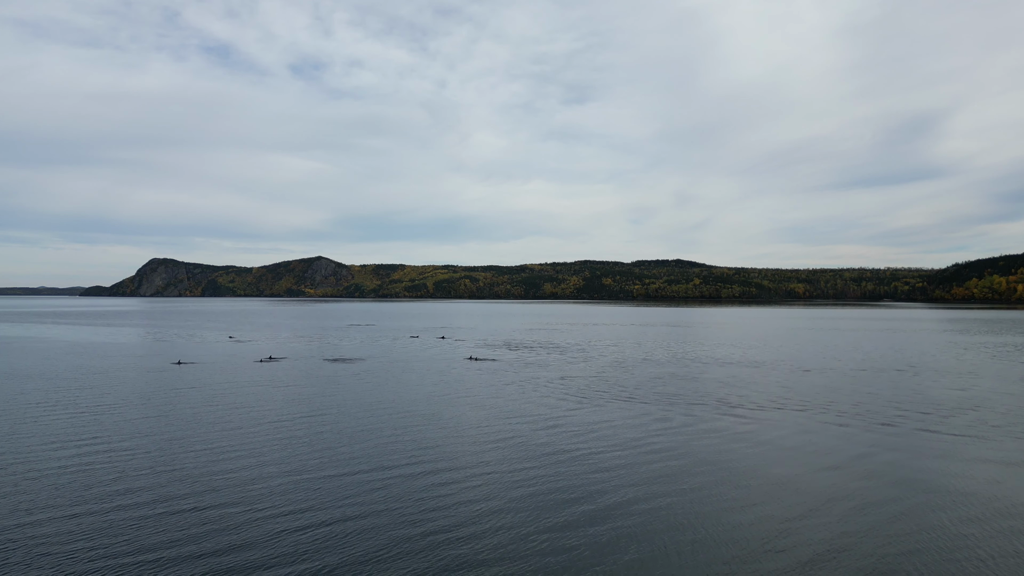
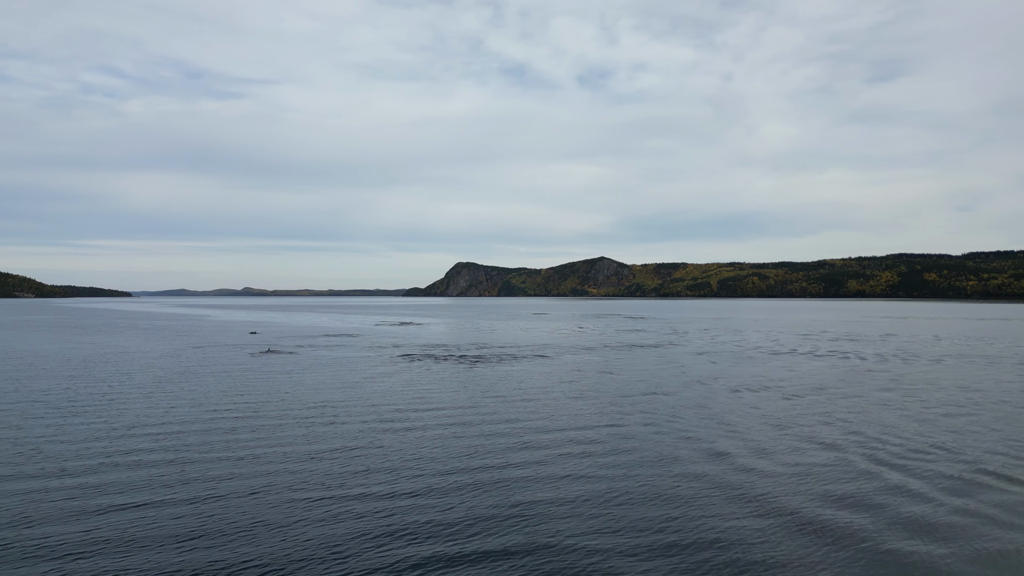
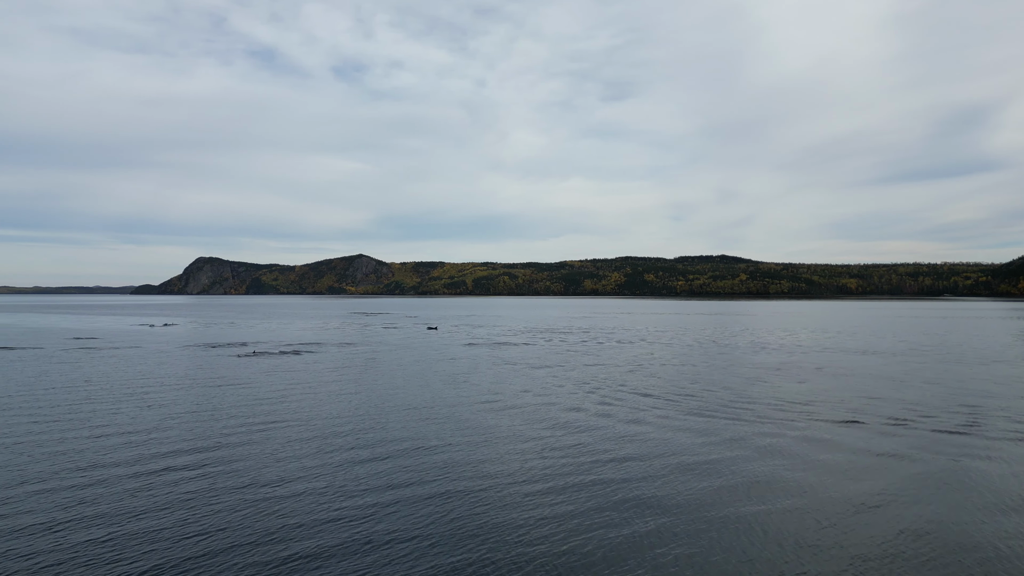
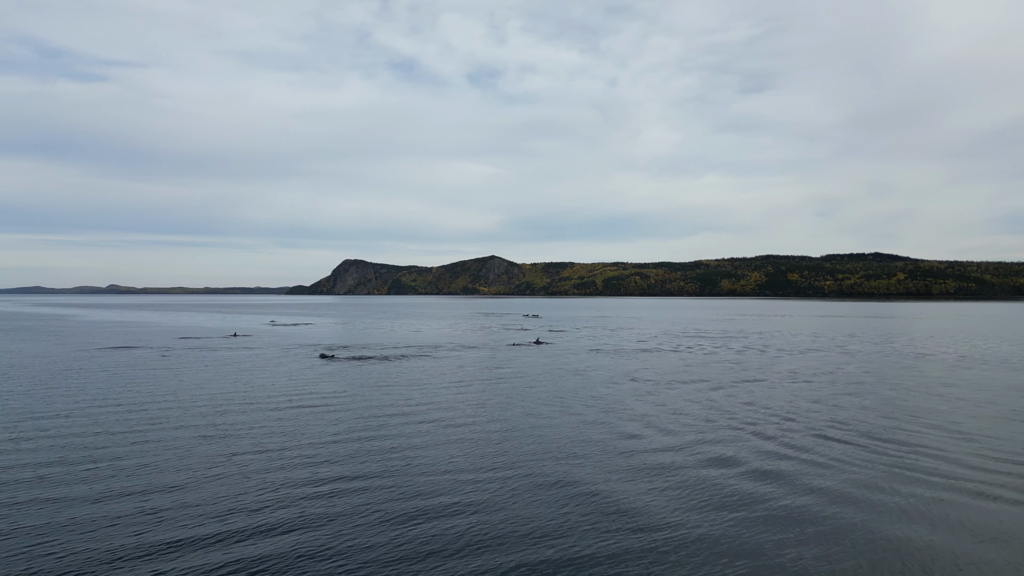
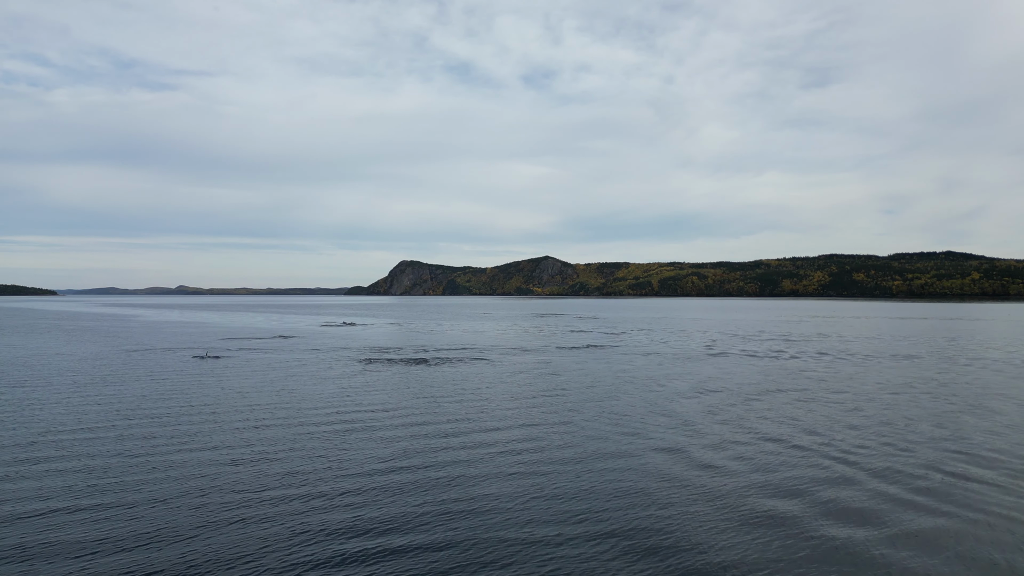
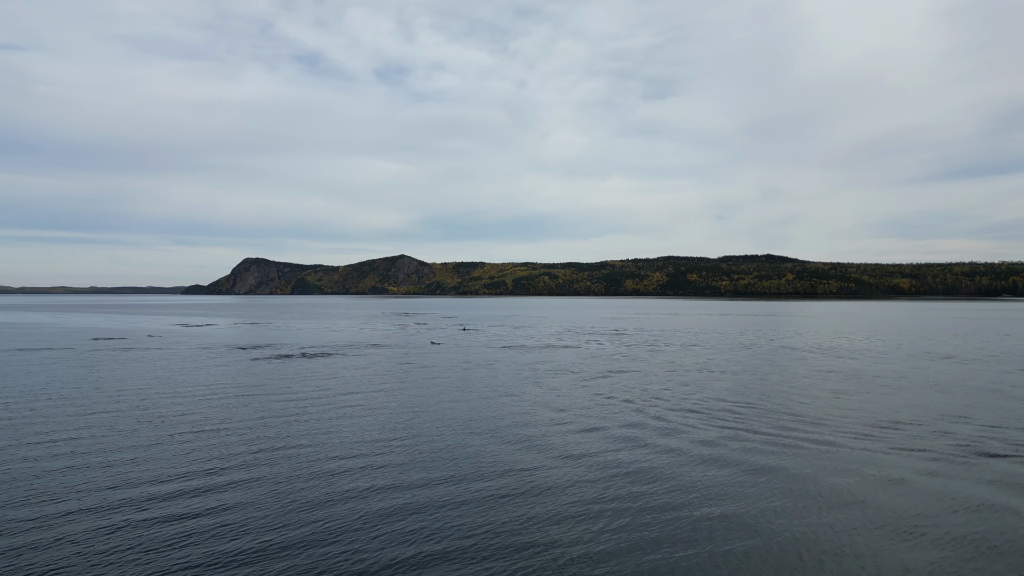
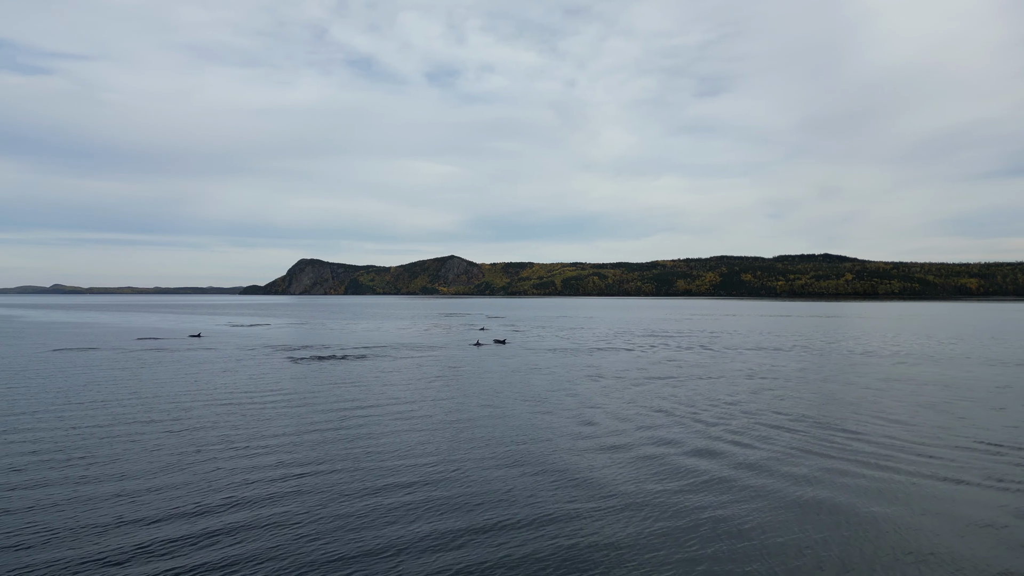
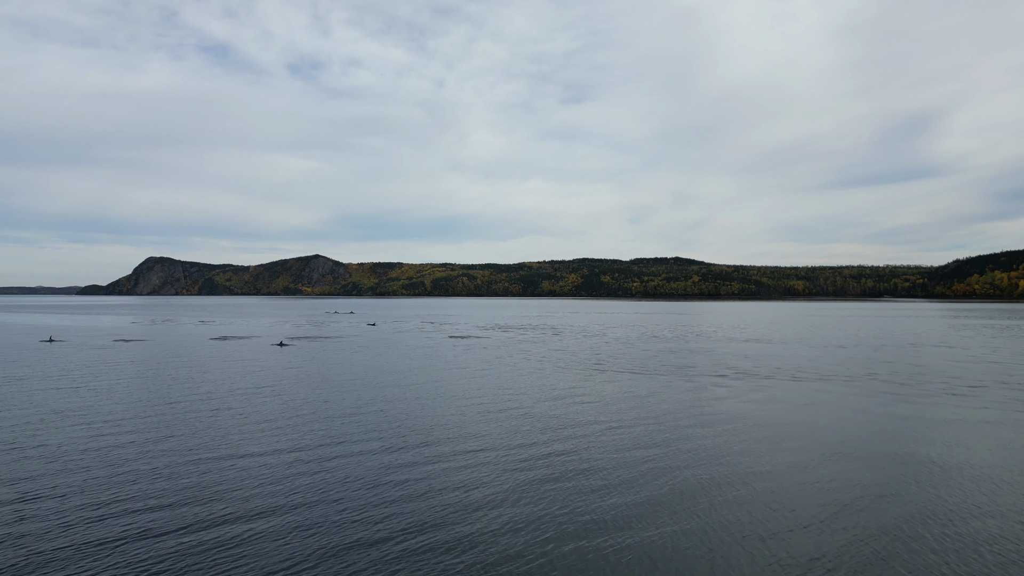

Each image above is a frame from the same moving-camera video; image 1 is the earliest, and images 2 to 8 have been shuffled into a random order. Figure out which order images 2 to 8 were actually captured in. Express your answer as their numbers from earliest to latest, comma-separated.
8, 3, 6, 7, 4, 5, 2
